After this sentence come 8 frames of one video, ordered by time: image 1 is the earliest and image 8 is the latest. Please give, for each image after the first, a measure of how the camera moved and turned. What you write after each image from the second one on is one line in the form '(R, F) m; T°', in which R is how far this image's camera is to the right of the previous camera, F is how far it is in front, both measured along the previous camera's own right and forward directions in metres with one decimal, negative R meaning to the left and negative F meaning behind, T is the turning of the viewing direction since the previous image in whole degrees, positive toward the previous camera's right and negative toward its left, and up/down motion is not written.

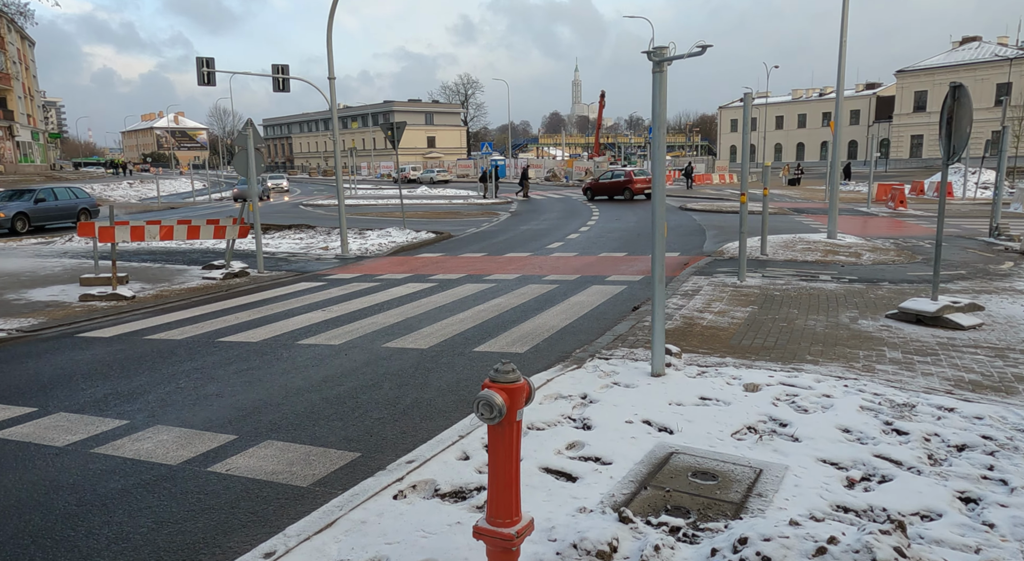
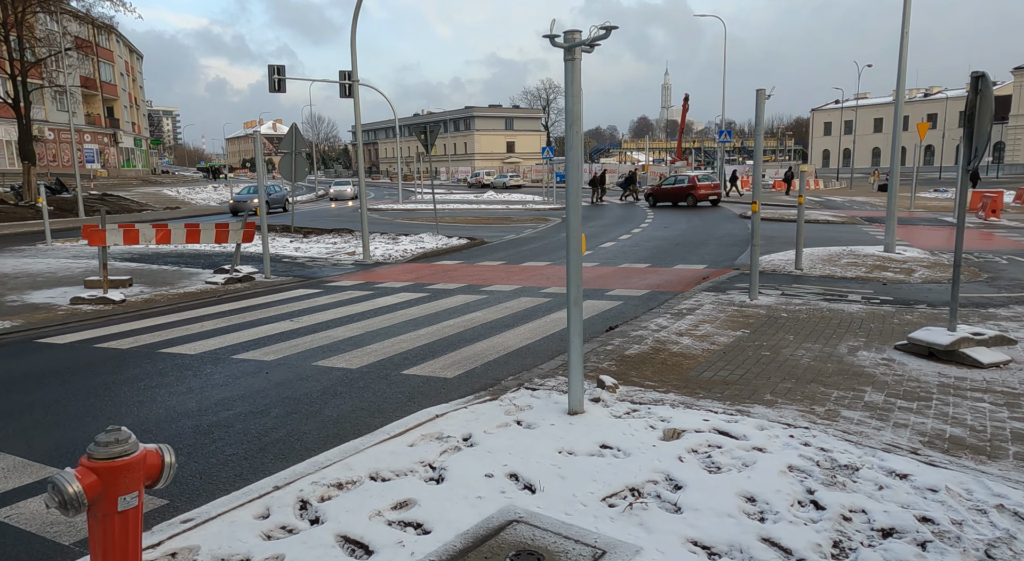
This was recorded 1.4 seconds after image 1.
(+1.2, +0.7) m; -6°
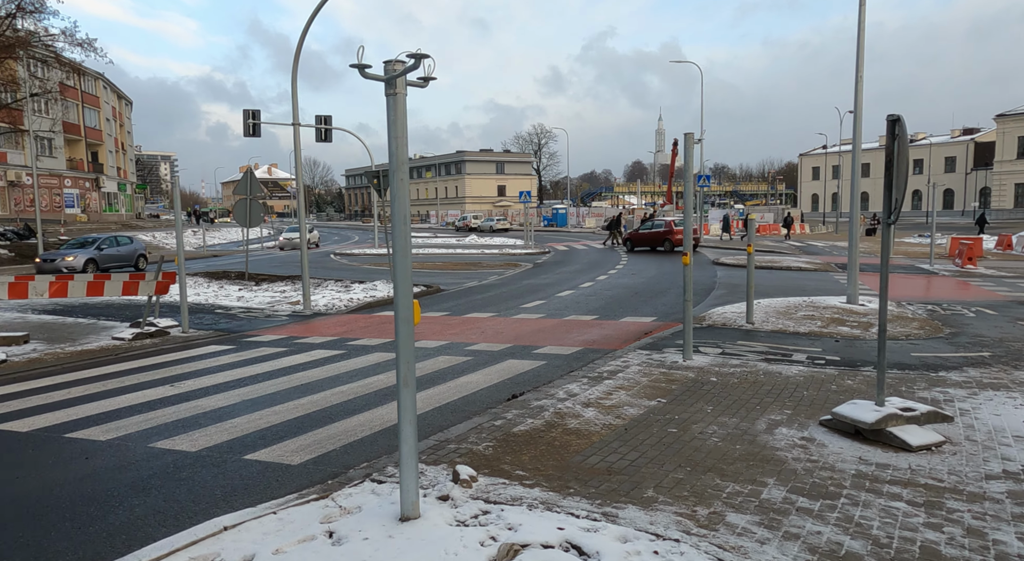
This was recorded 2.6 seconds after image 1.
(+0.9, +0.7) m; +1°
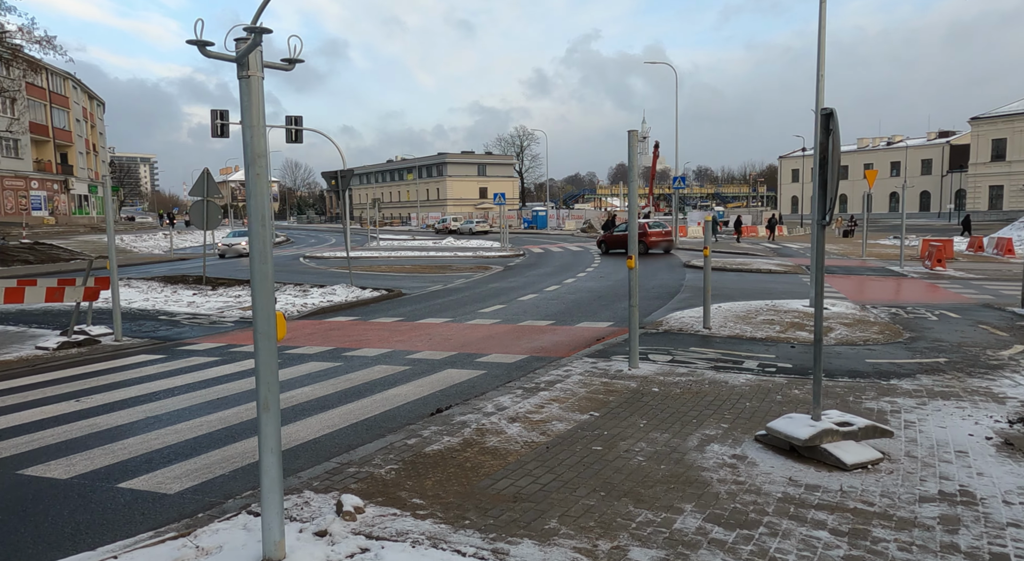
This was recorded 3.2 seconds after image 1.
(+0.5, +0.4) m; +1°
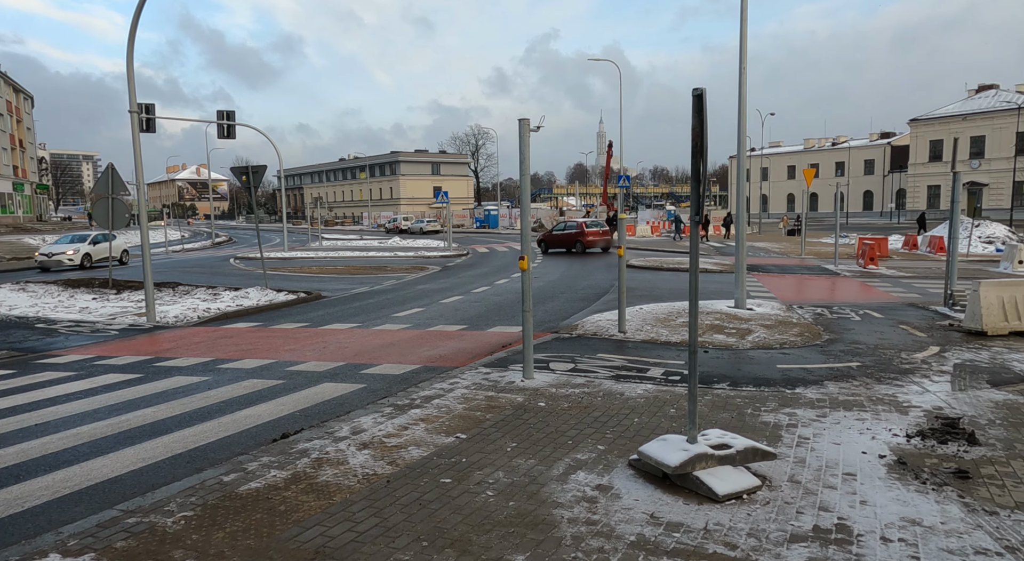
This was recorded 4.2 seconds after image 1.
(+0.8, +0.6) m; +4°
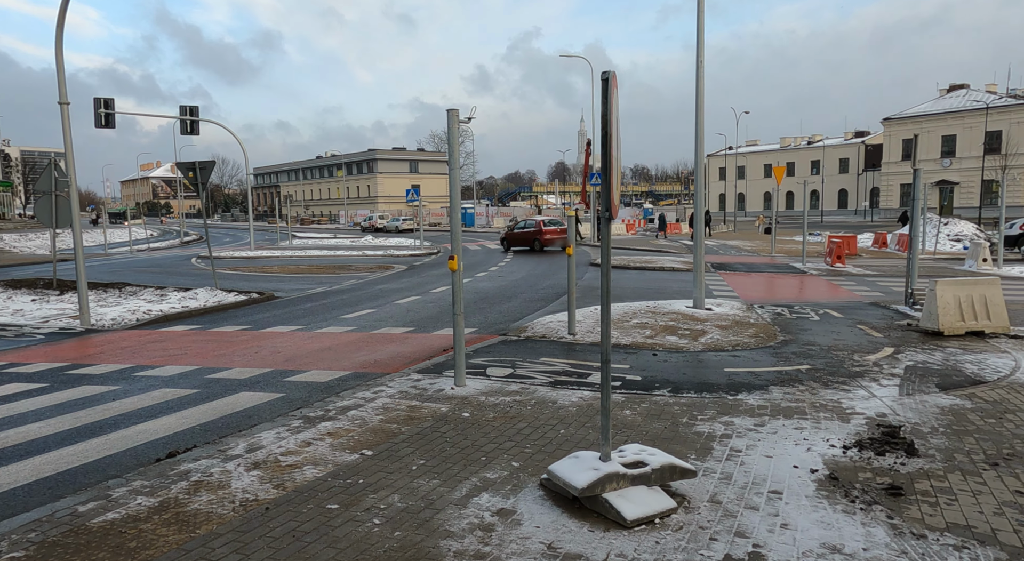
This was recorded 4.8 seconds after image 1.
(+0.5, +0.4) m; +2°
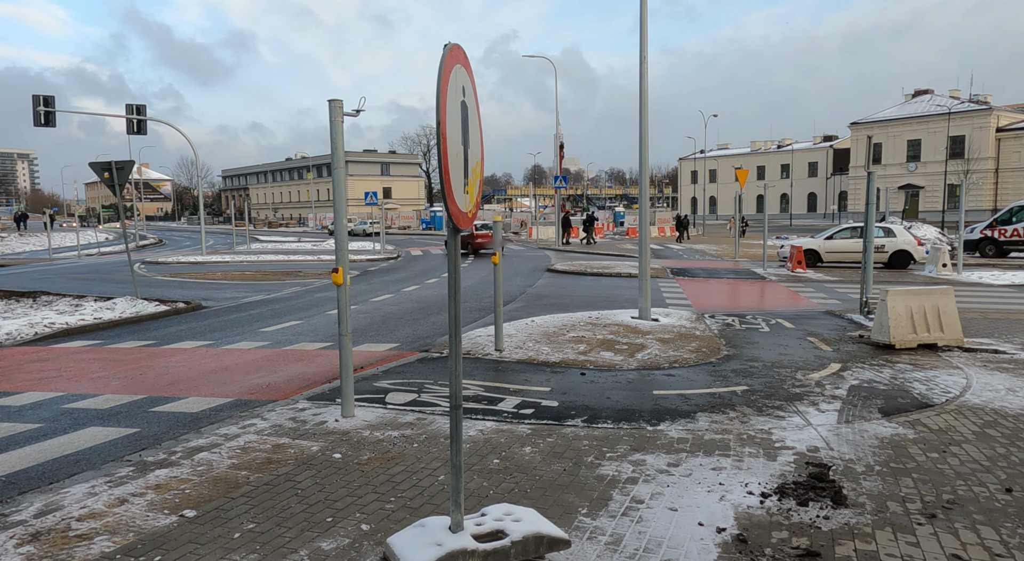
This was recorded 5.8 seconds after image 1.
(+0.7, +0.8) m; +2°
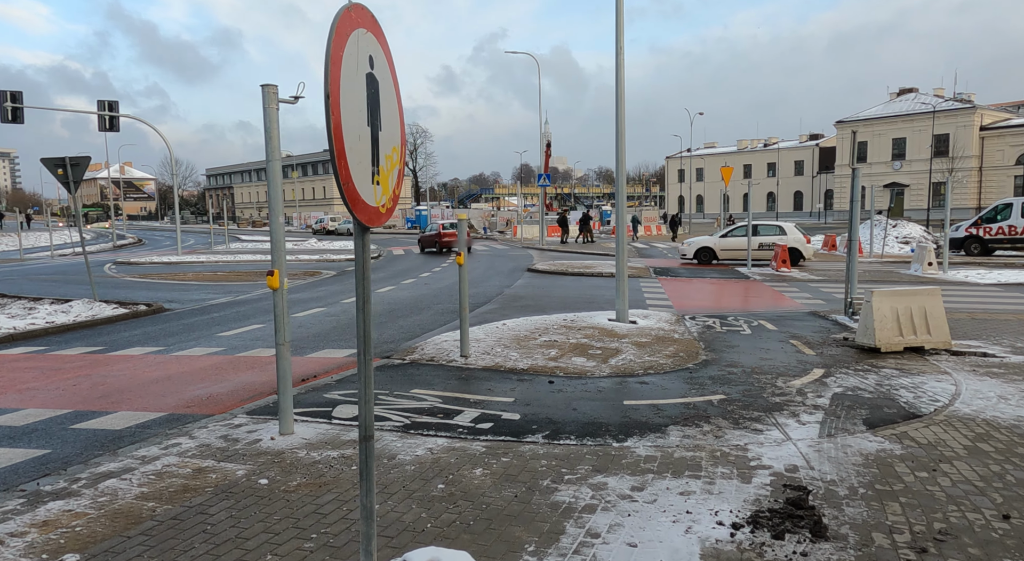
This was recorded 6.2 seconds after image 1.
(+0.3, +0.5) m; +1°
